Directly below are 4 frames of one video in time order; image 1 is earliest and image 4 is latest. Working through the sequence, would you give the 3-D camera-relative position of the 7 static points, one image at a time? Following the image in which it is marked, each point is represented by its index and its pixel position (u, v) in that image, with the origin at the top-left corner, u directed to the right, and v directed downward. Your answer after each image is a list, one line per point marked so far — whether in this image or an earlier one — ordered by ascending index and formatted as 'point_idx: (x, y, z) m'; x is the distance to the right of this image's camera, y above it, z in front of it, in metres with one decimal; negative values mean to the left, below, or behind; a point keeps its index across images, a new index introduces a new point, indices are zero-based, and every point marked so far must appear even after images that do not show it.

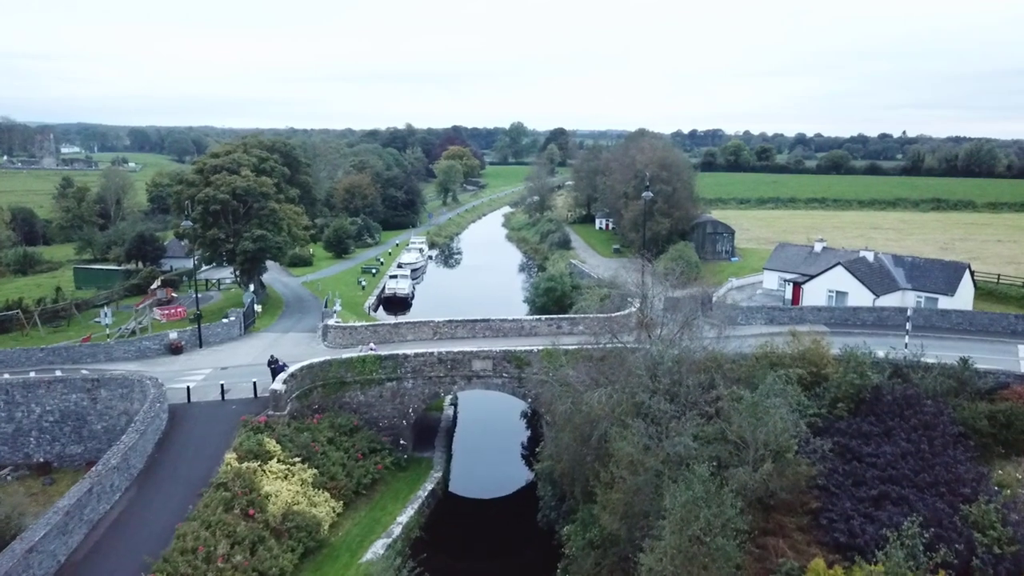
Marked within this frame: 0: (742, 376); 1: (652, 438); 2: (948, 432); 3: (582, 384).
0: (+6.0, -2.3, +19.3) m
1: (+3.0, -3.3, +16.1) m
2: (+9.9, -3.3, +16.8) m
3: (+1.8, -2.5, +19.5) m
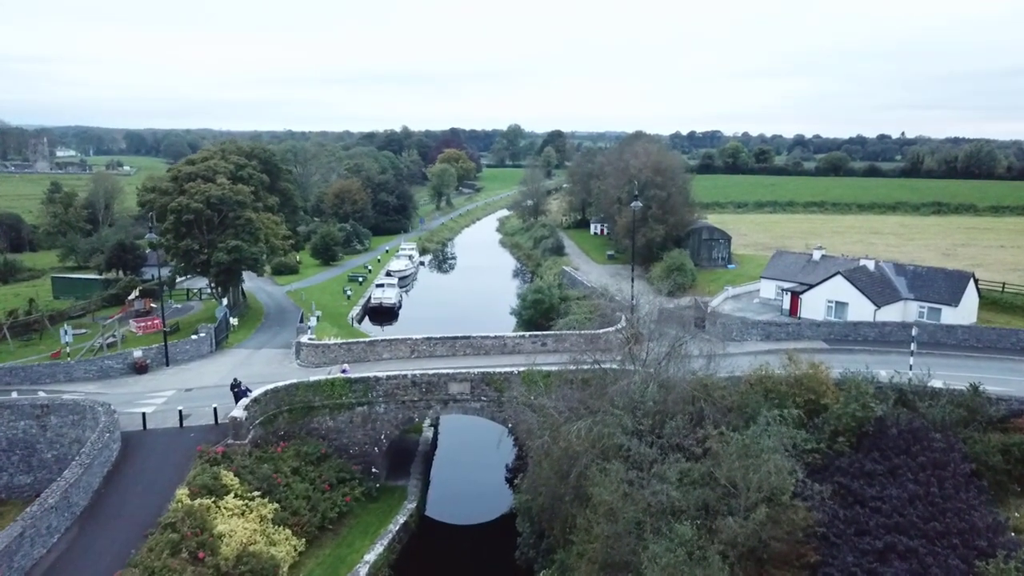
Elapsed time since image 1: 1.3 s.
0: (+5.3, -2.8, +17.8) m
1: (+2.4, -3.8, +14.6) m
2: (+9.2, -3.8, +15.3) m
3: (+1.2, -3.1, +18.1) m
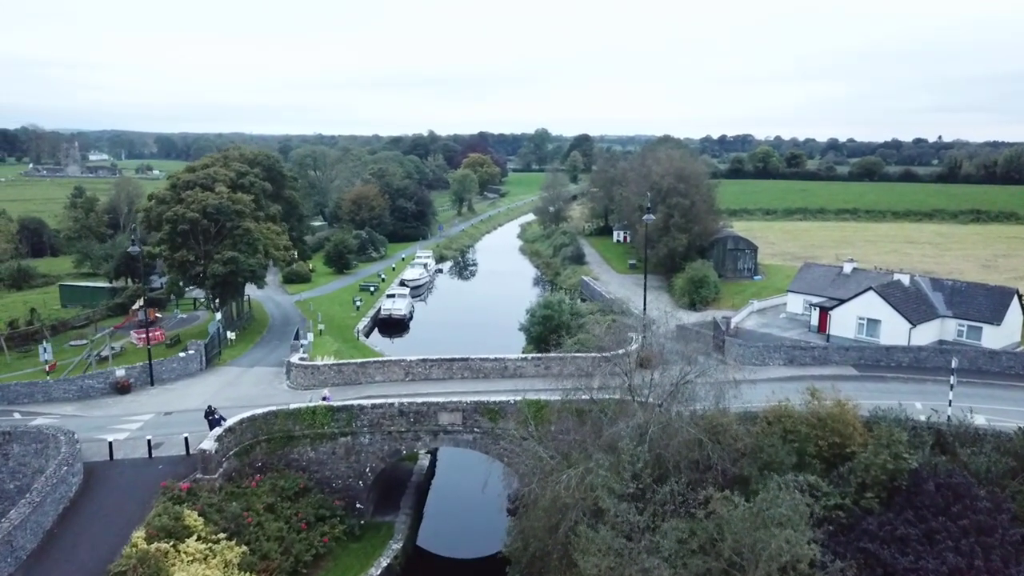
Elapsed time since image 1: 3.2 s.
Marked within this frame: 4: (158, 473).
0: (+5.0, -3.4, +15.8) m
1: (+2.0, -4.4, +12.7) m
2: (+8.8, -4.4, +13.2) m
3: (+0.9, -3.7, +16.2) m
4: (-9.1, -4.8, +19.2) m
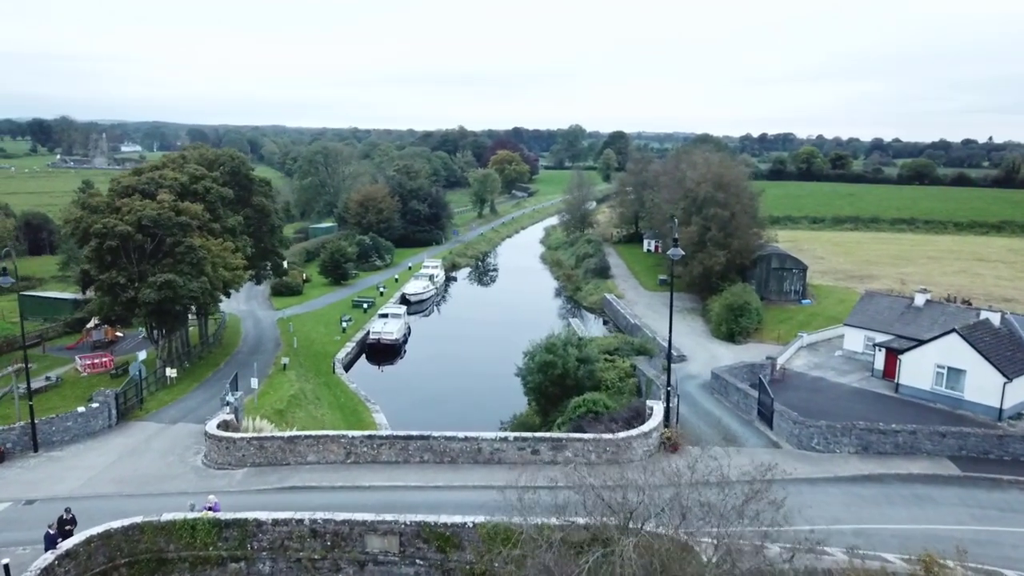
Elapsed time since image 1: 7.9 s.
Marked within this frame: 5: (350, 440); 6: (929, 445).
0: (+4.0, -5.0, +9.4) m
1: (+0.8, -5.9, +6.4) m
2: (+7.6, -6.1, +6.5) m
3: (-0.1, -5.2, +9.9) m
4: (-10.0, -6.0, +13.4) m
5: (-4.1, -3.8, +18.8) m
6: (+10.8, -4.0, +19.1) m
